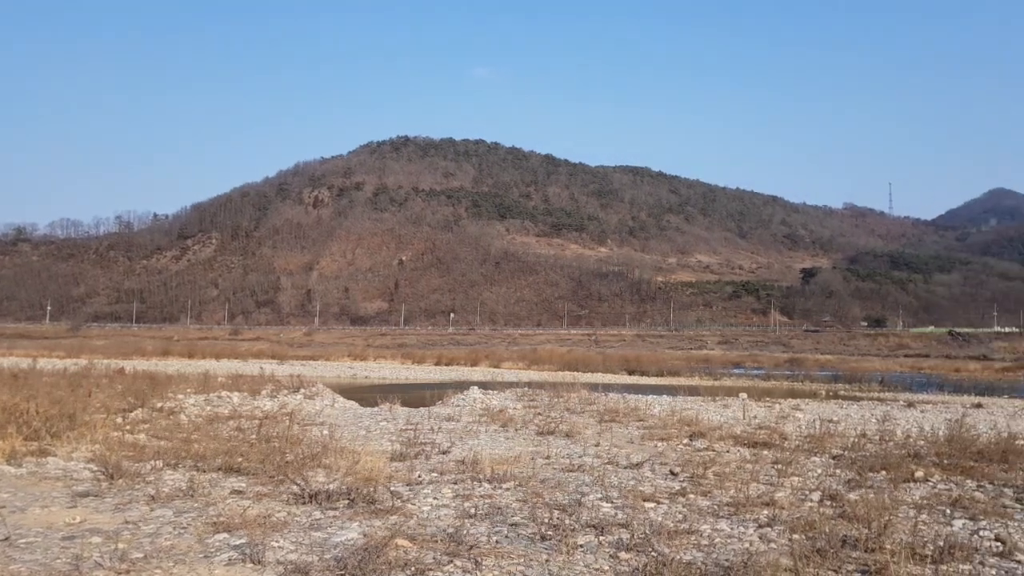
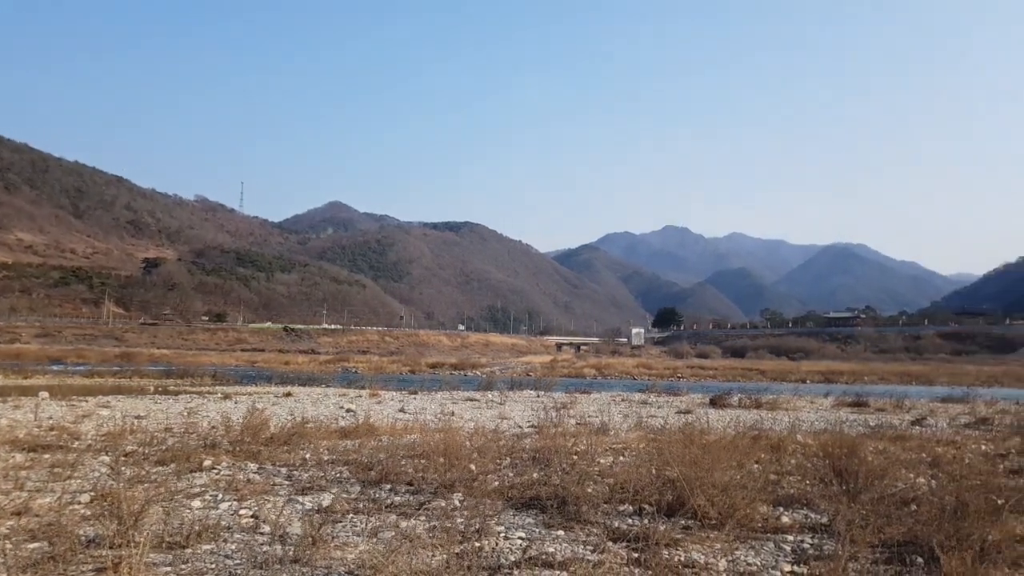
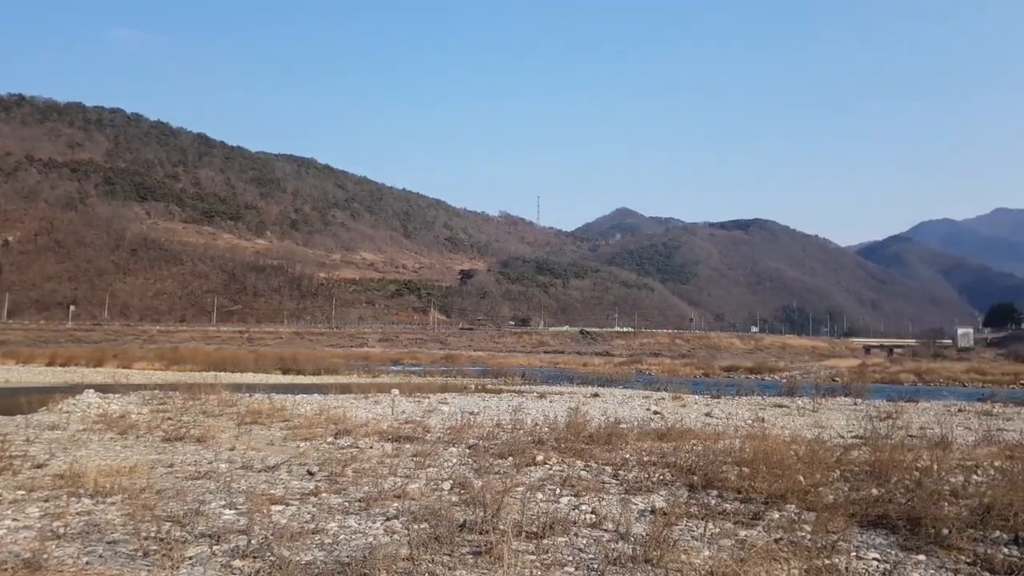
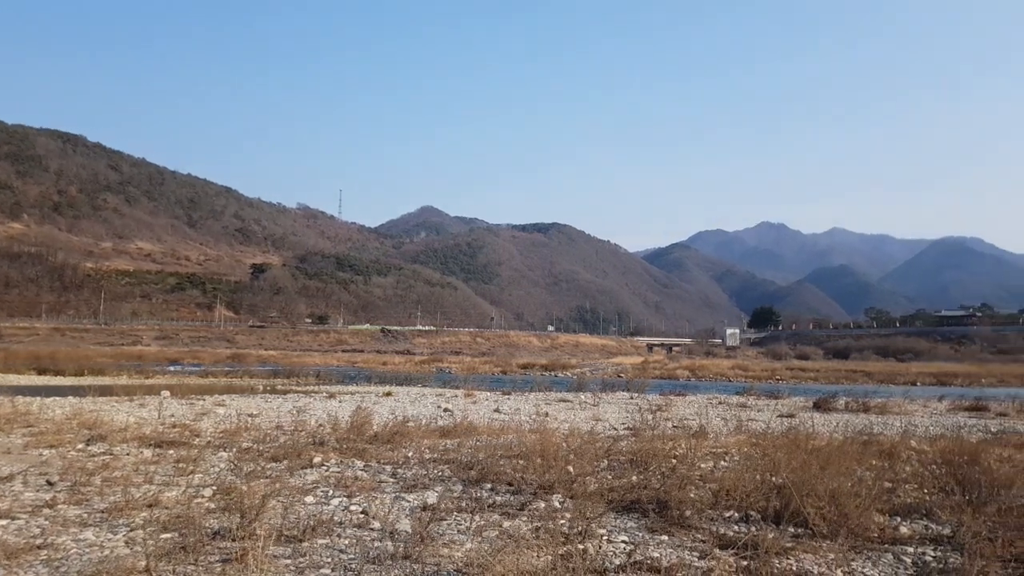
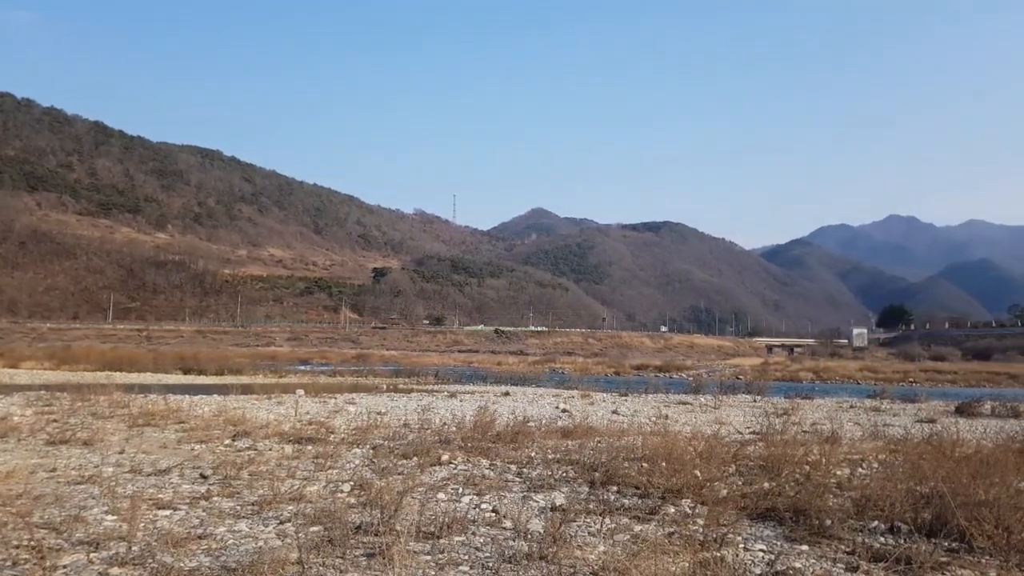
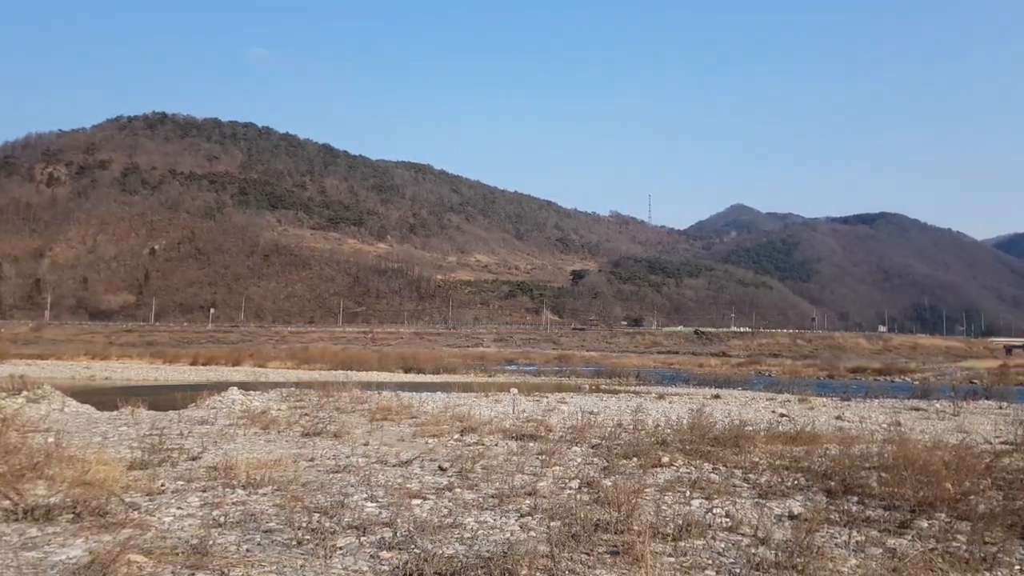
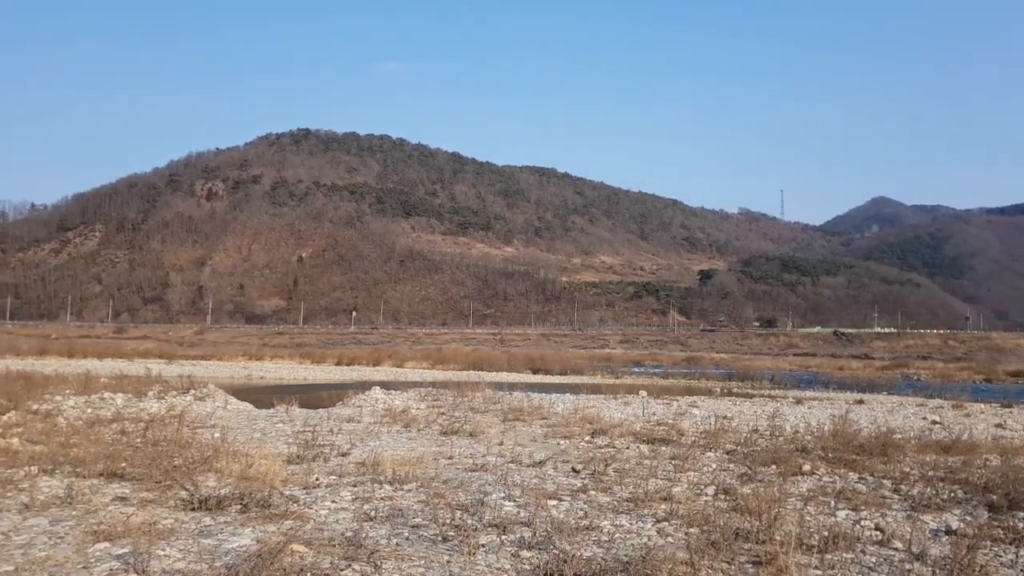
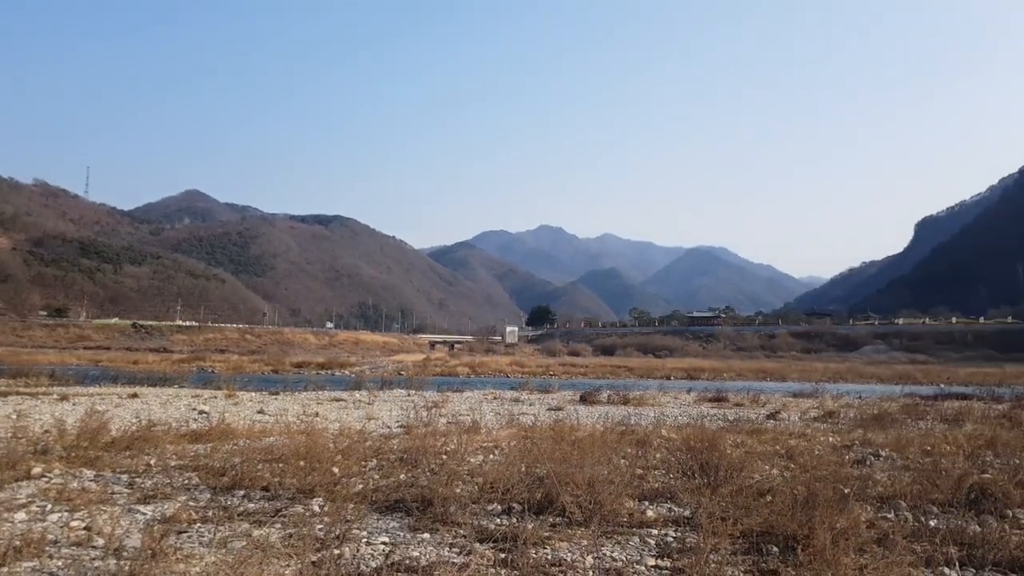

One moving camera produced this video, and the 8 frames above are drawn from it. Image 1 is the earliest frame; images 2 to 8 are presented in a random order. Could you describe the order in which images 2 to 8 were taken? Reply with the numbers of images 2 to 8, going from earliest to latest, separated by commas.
7, 6, 3, 5, 4, 2, 8
